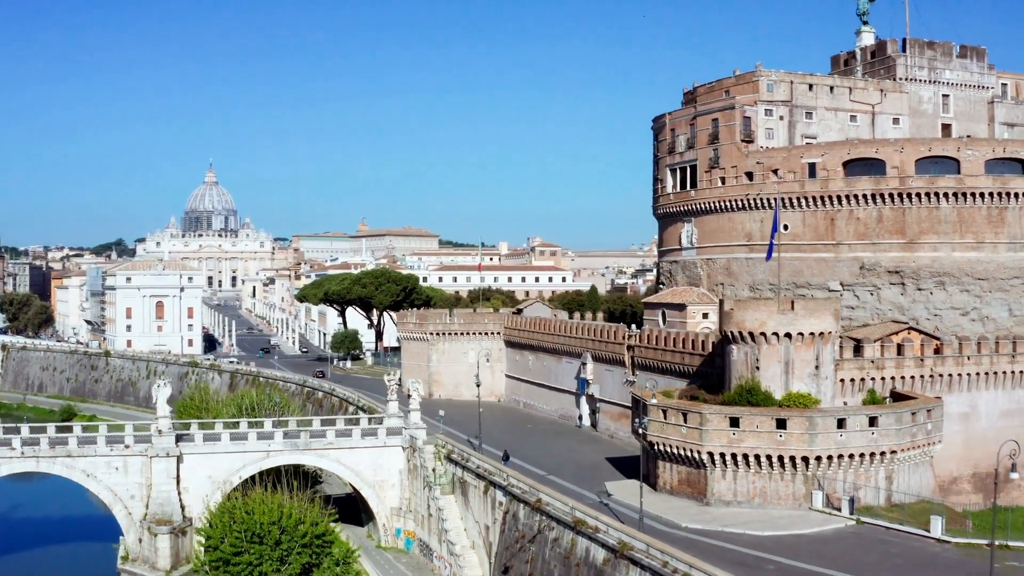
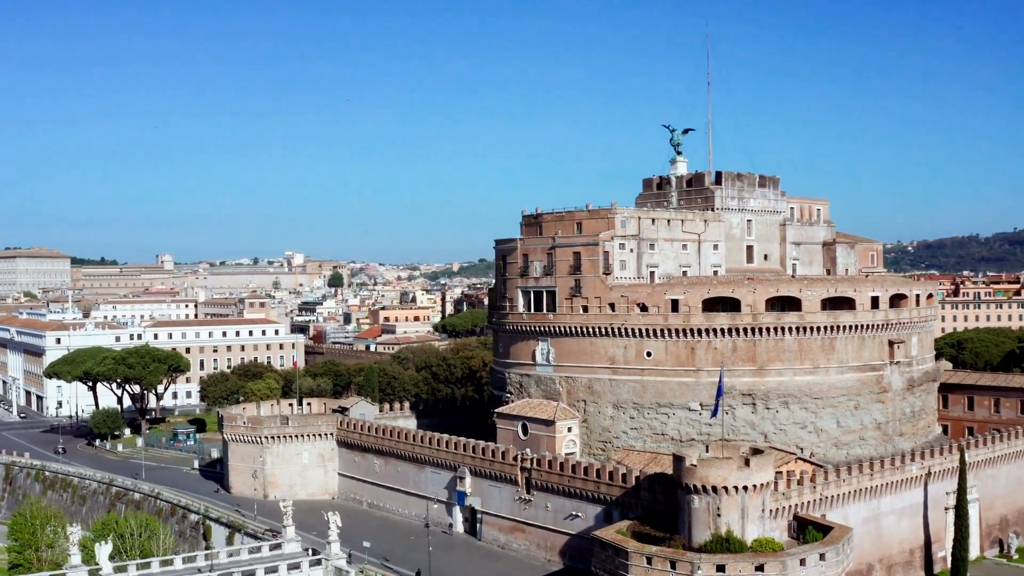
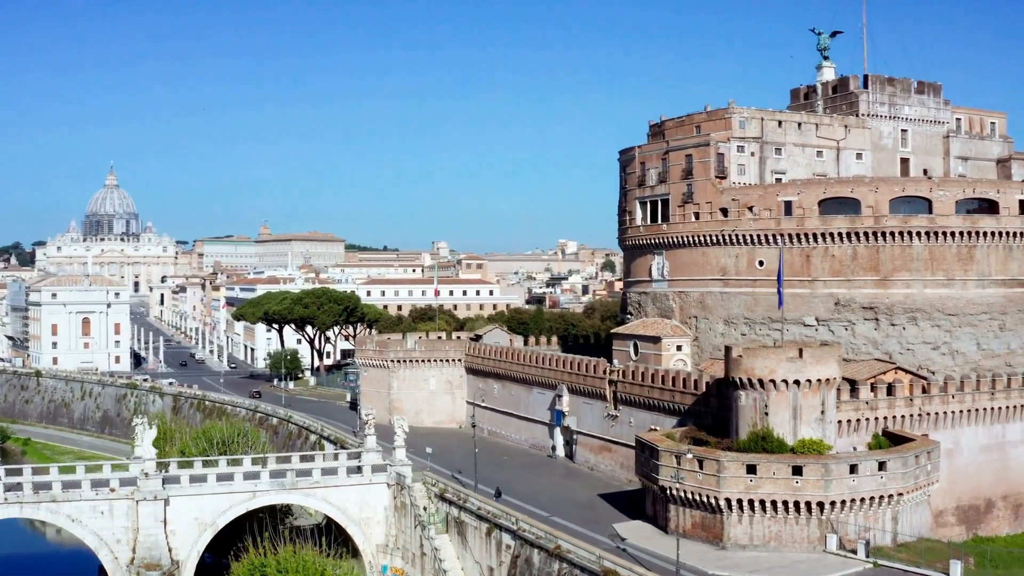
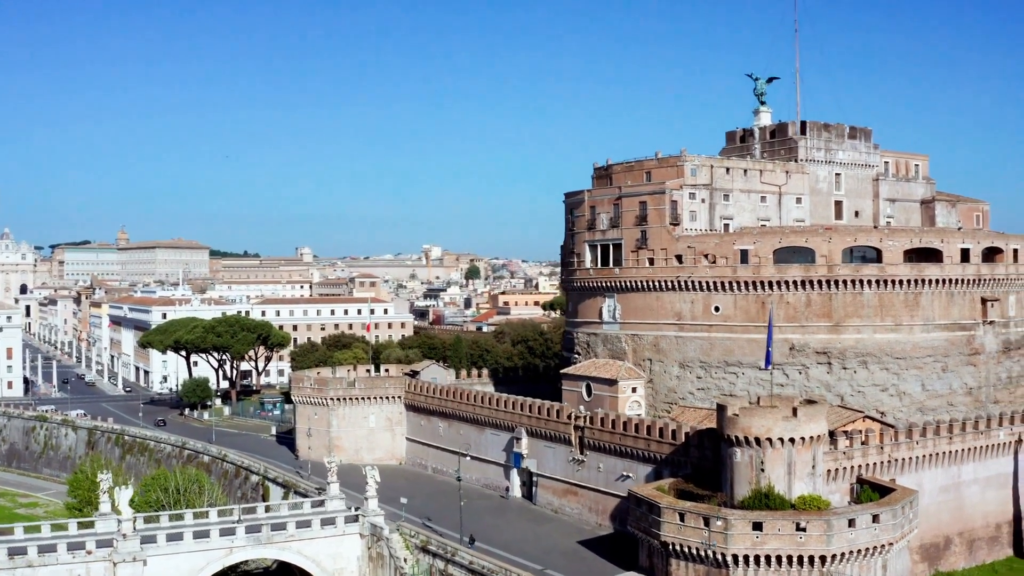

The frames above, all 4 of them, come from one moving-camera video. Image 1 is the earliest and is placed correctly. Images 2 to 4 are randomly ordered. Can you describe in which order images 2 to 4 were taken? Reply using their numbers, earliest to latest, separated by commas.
3, 4, 2
